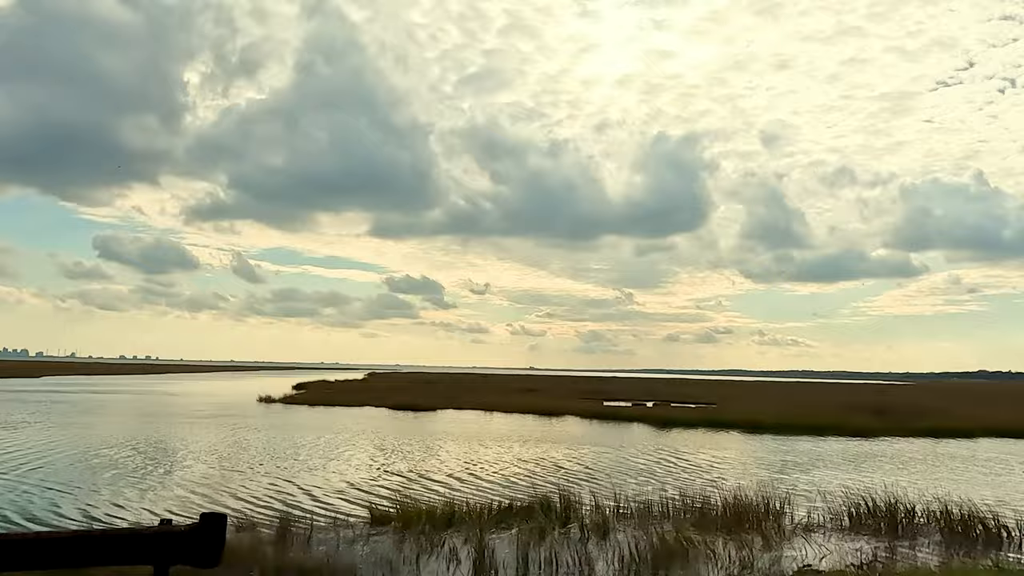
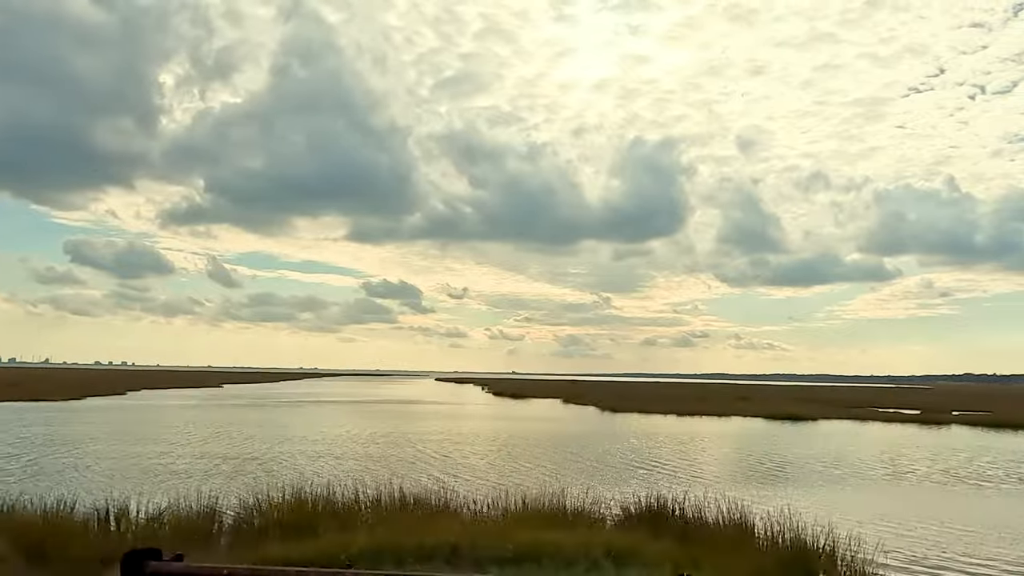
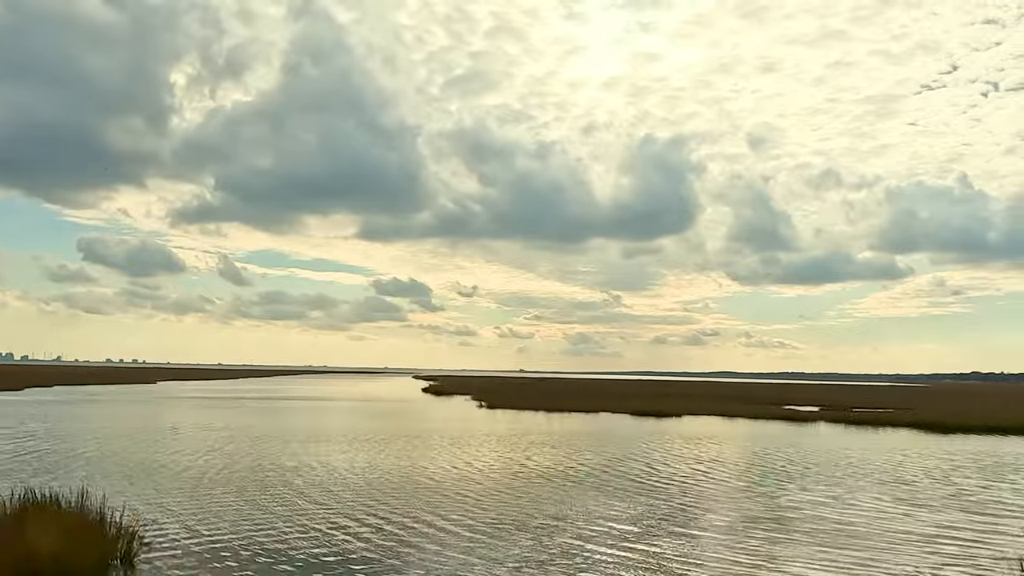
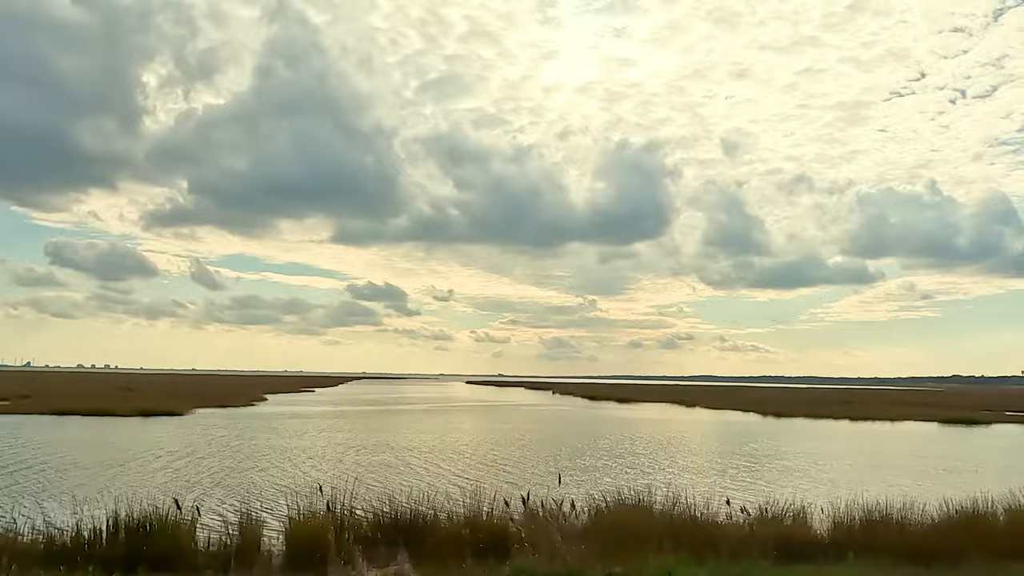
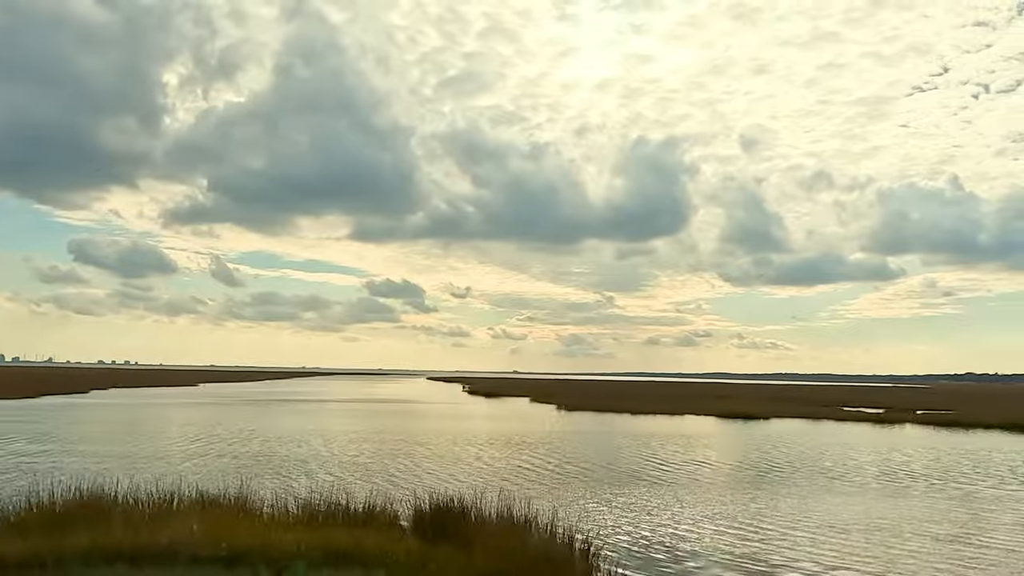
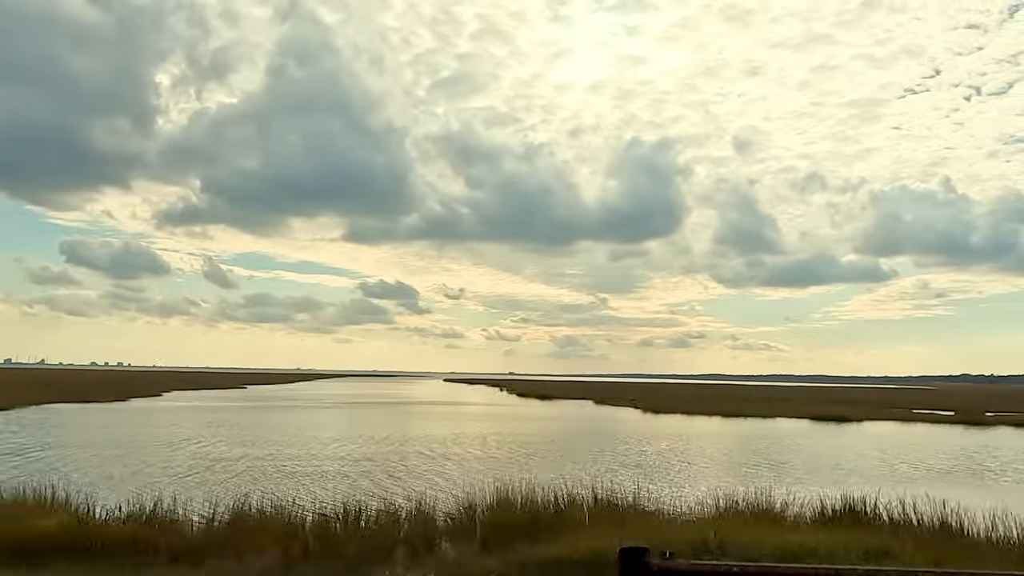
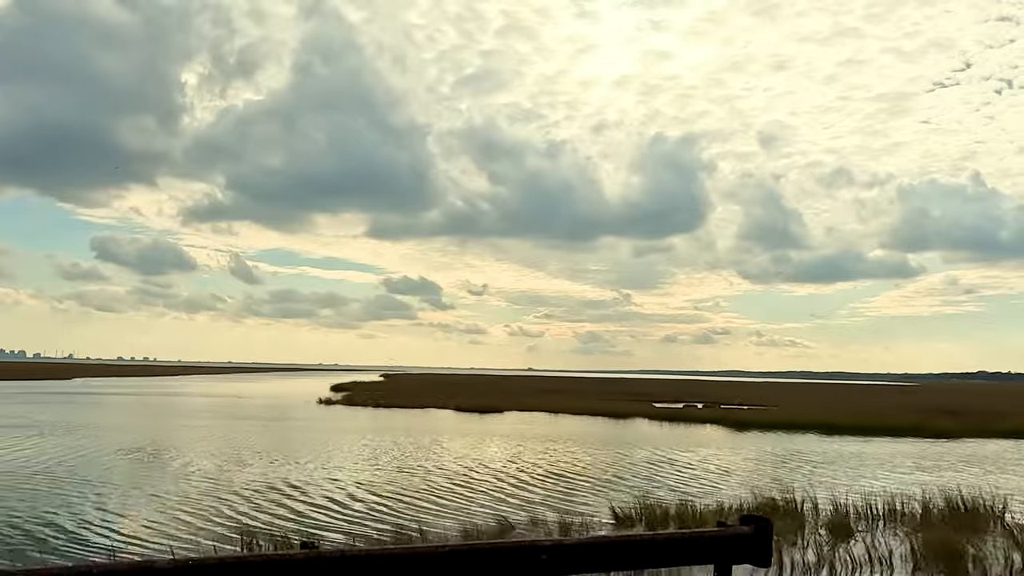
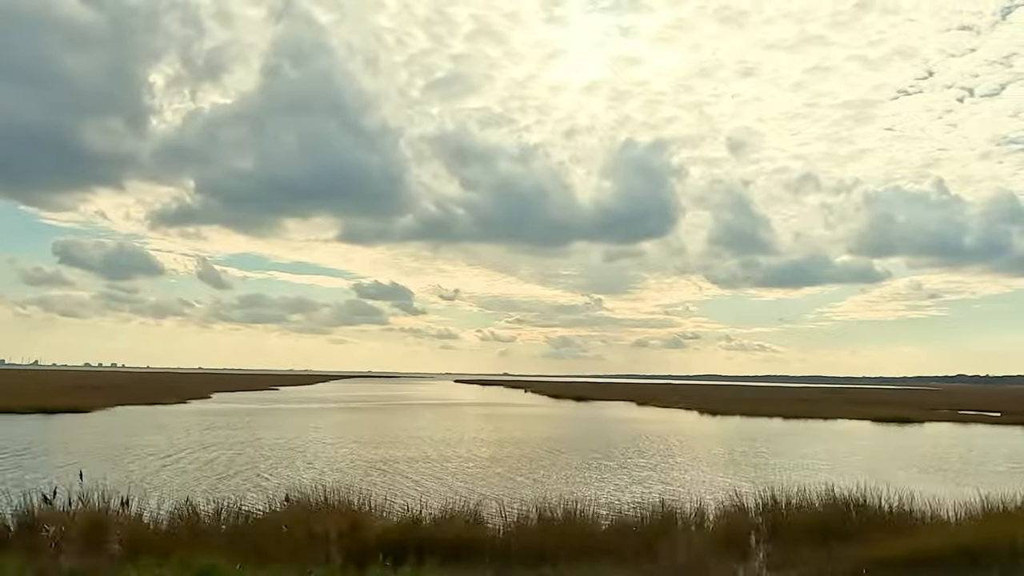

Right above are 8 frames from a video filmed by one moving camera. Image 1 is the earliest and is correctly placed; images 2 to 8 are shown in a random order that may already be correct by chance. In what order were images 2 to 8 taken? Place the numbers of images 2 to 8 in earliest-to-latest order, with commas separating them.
7, 3, 5, 2, 6, 8, 4
